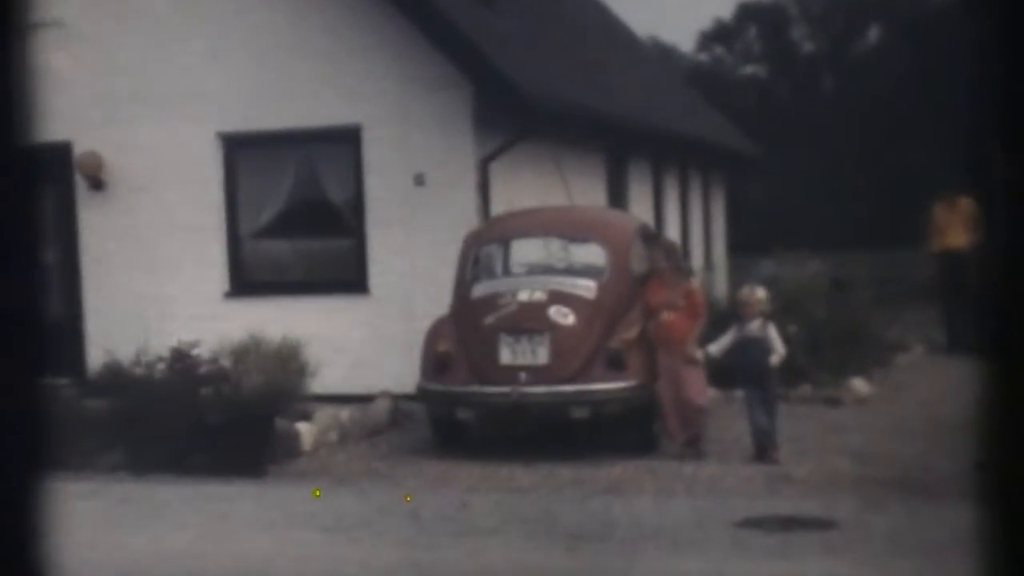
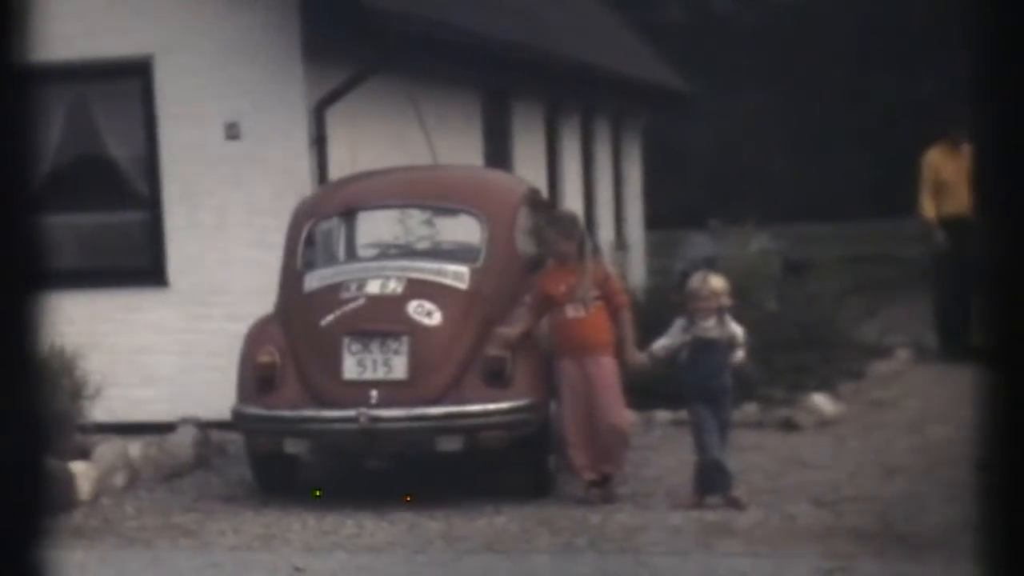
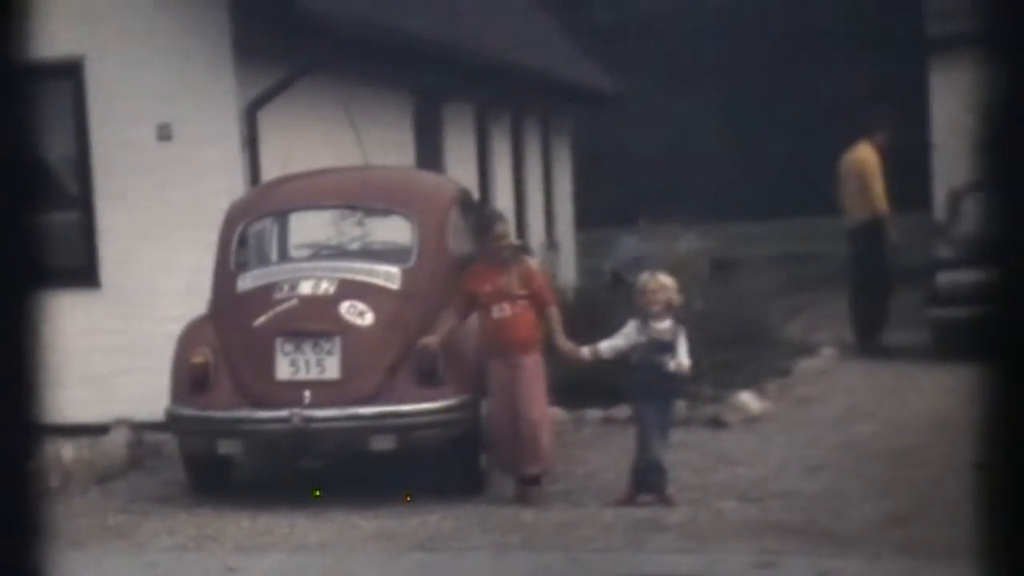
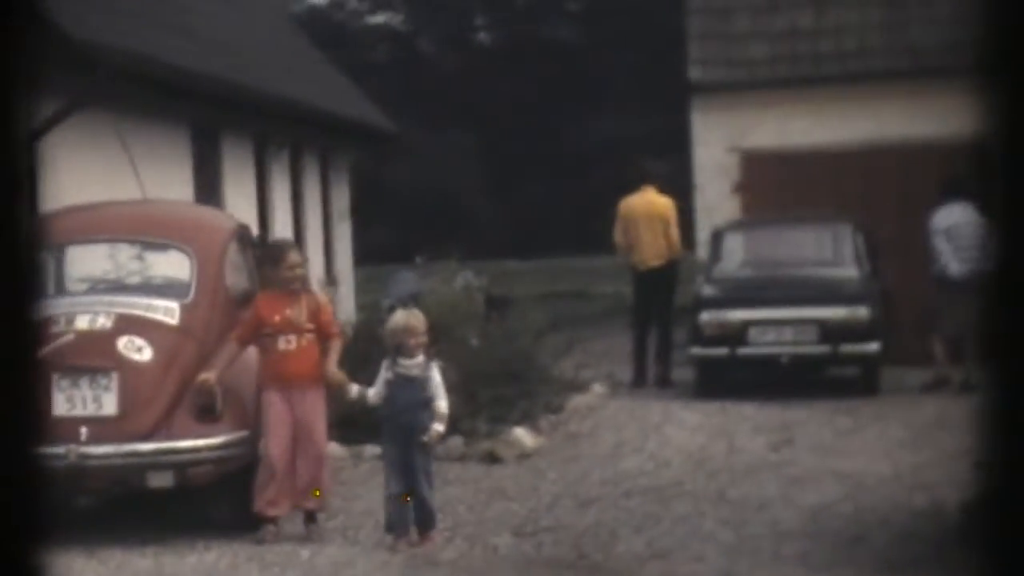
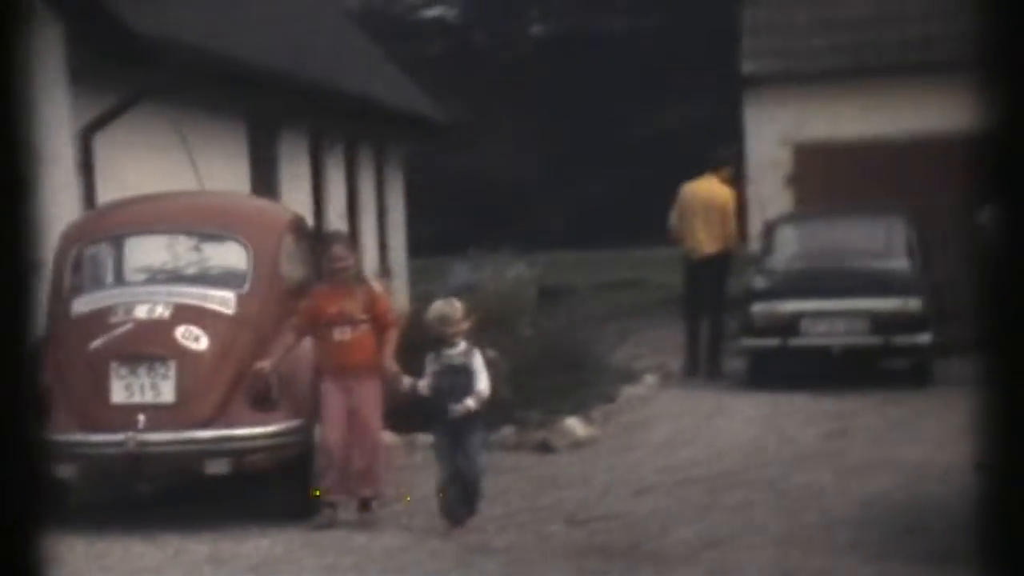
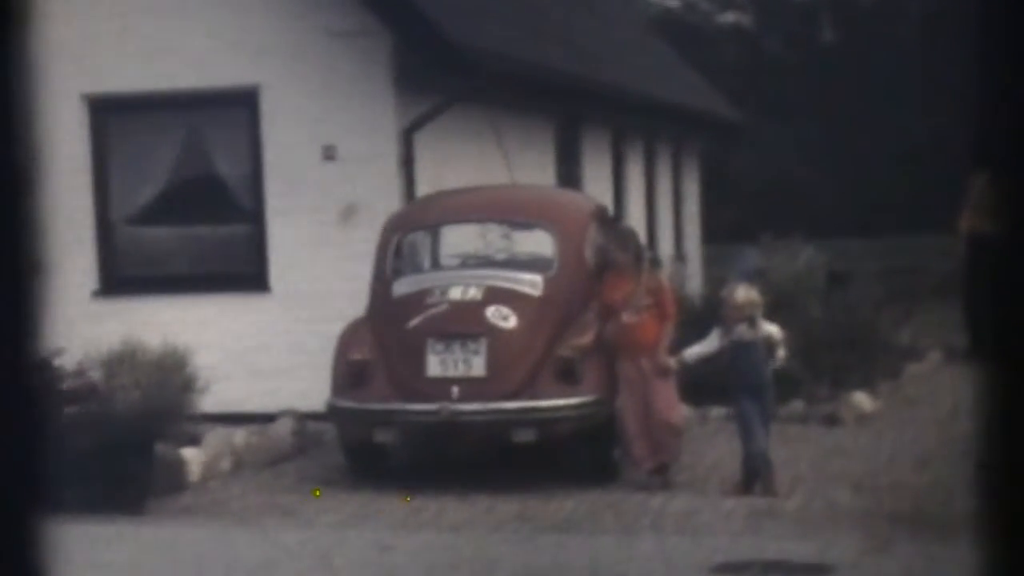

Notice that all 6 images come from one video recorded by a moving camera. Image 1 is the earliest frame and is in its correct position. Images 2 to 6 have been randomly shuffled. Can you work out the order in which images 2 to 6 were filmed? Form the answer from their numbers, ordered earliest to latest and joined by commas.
6, 2, 3, 5, 4
